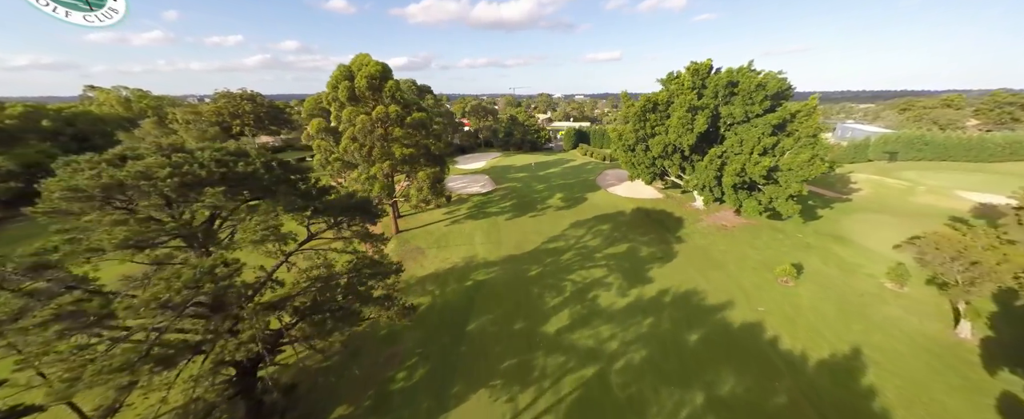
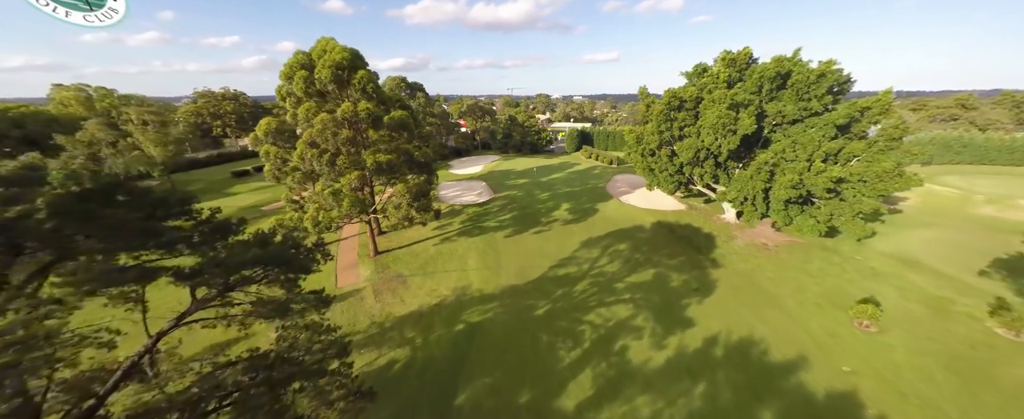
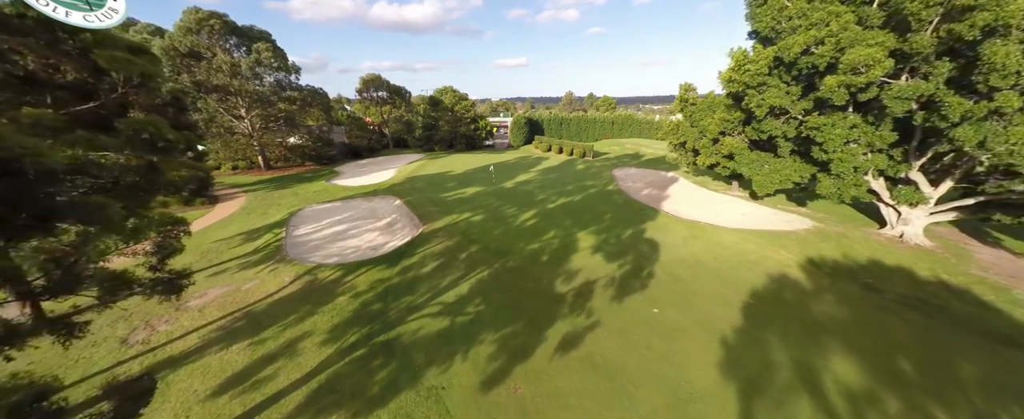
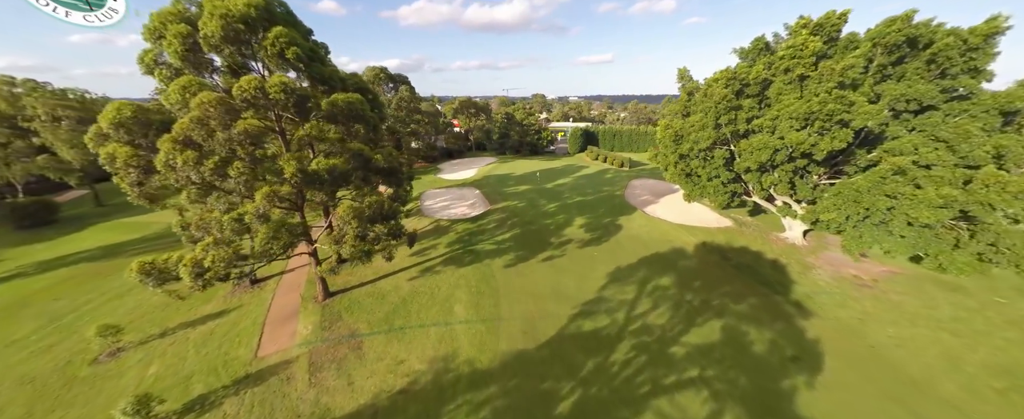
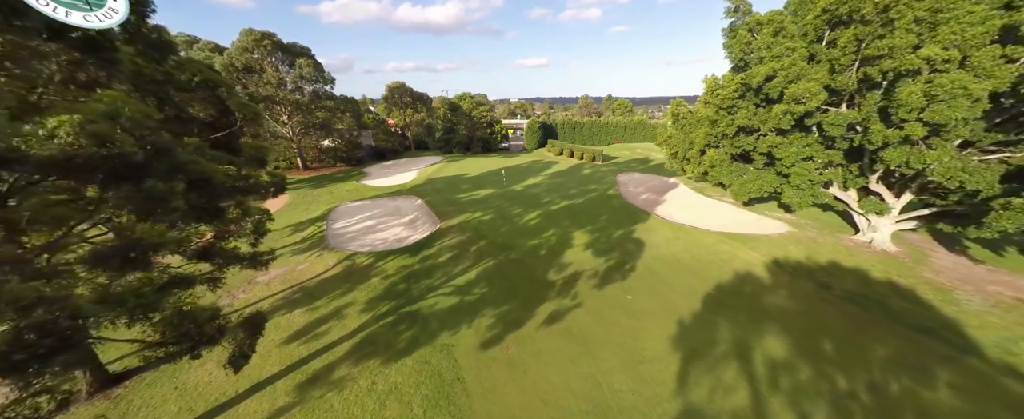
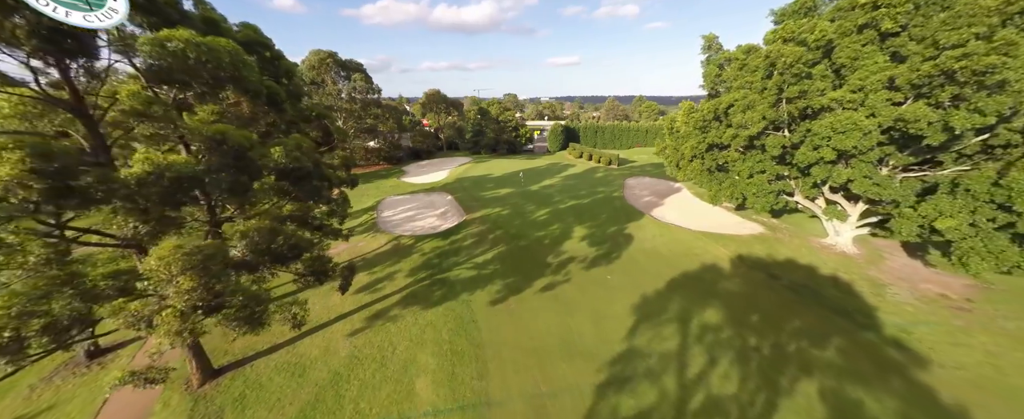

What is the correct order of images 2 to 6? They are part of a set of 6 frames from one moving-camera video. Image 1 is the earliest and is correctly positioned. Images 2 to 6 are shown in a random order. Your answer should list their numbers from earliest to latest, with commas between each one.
2, 4, 6, 5, 3
